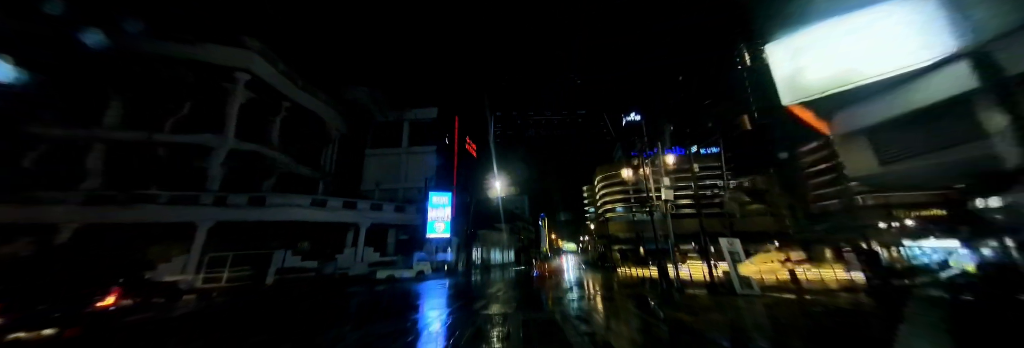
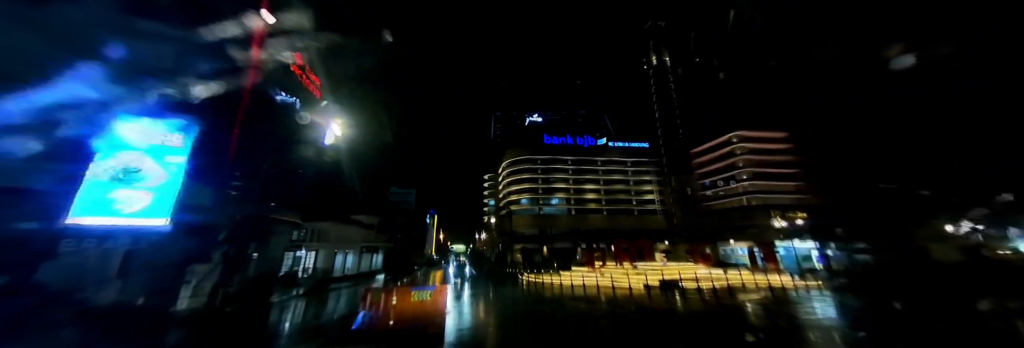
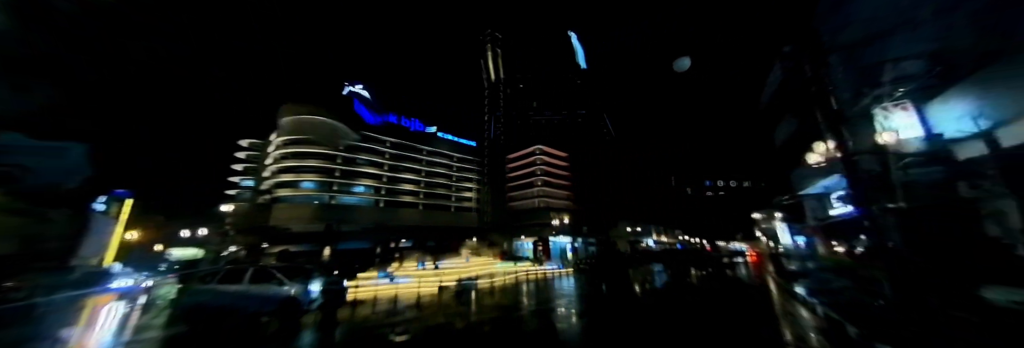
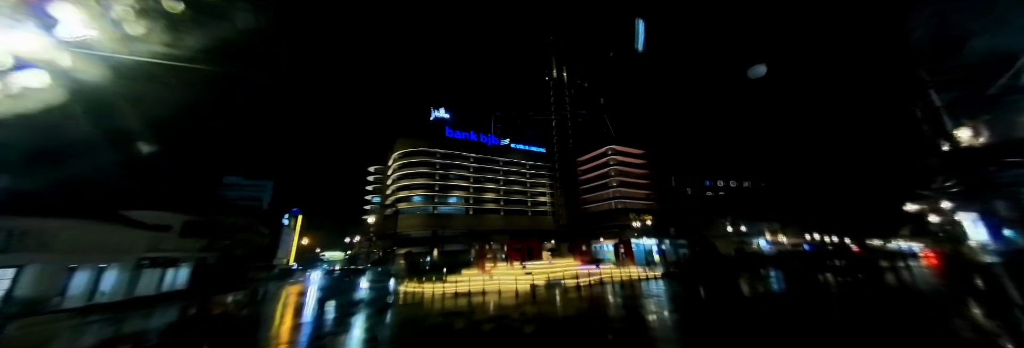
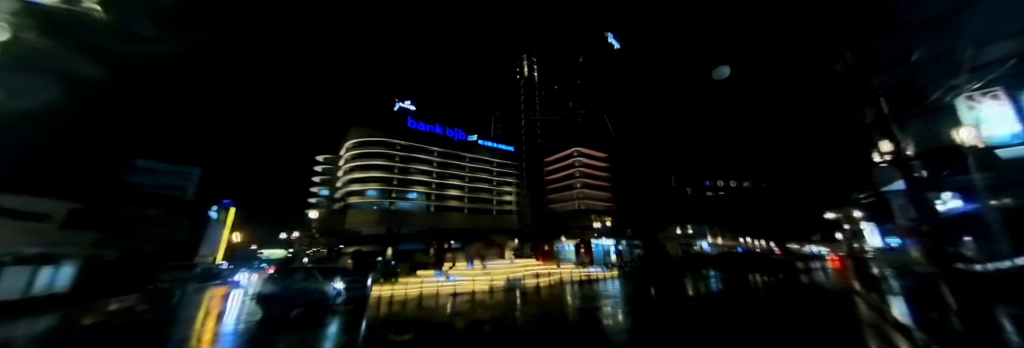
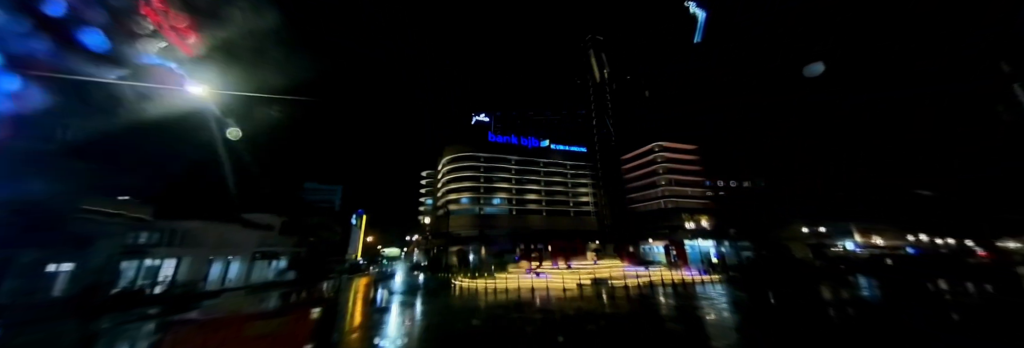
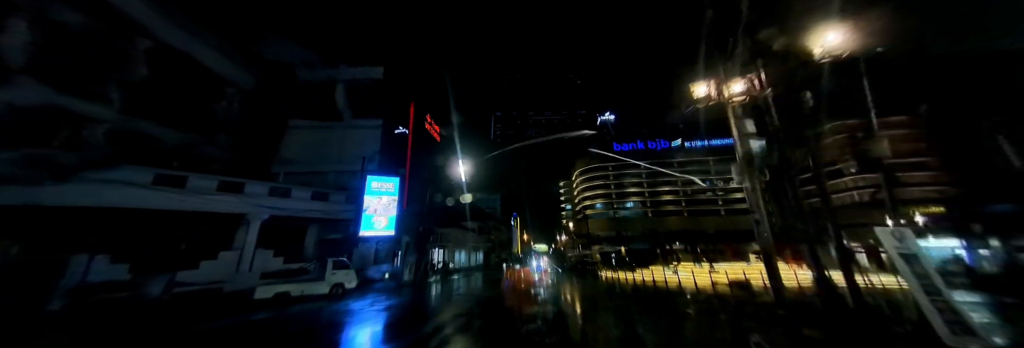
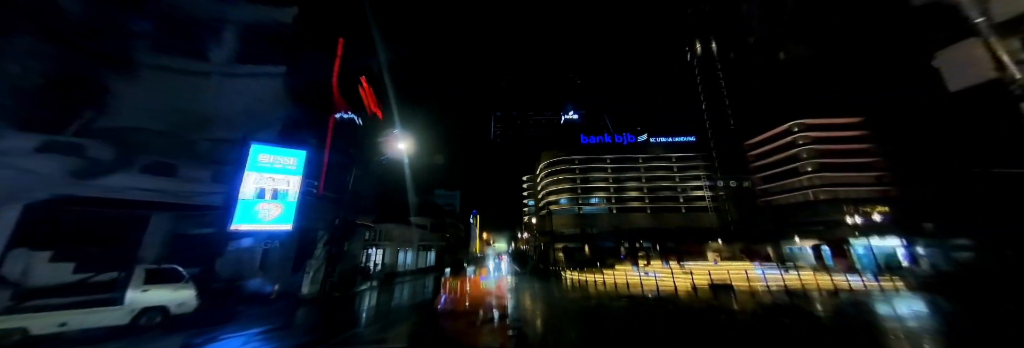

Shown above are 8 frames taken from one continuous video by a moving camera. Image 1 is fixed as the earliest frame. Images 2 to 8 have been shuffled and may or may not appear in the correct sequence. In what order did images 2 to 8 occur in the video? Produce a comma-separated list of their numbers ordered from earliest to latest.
7, 8, 2, 6, 4, 5, 3
